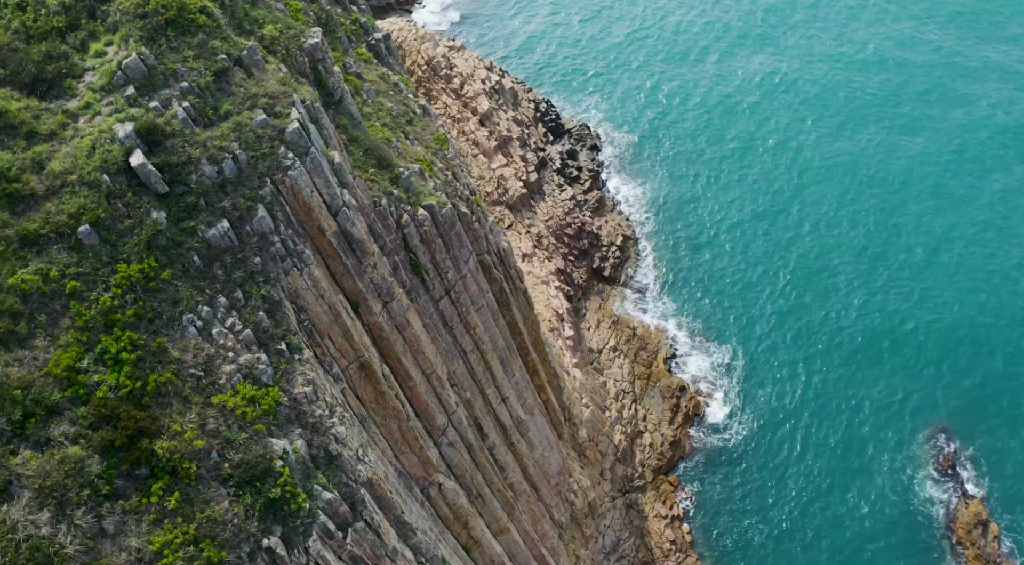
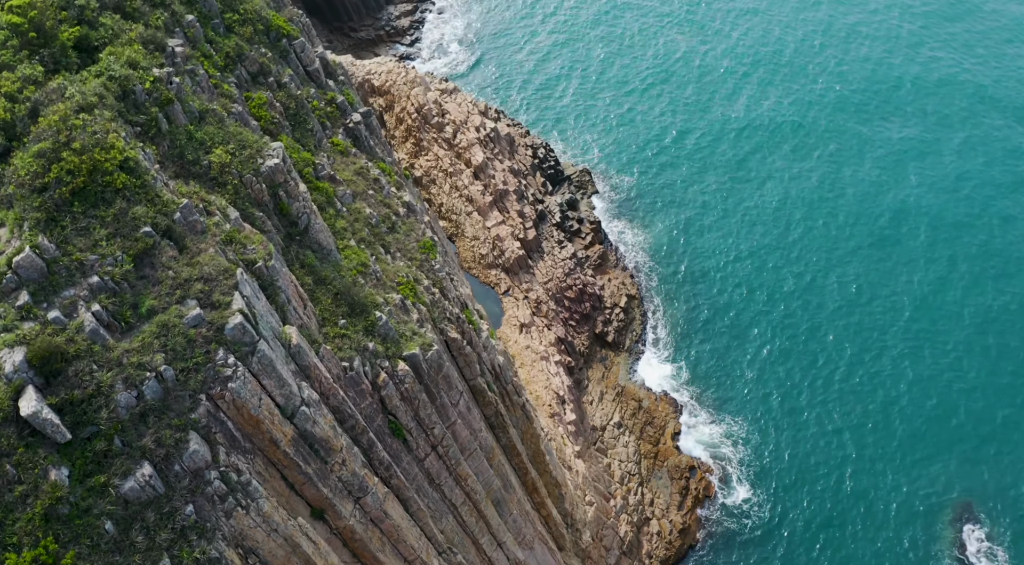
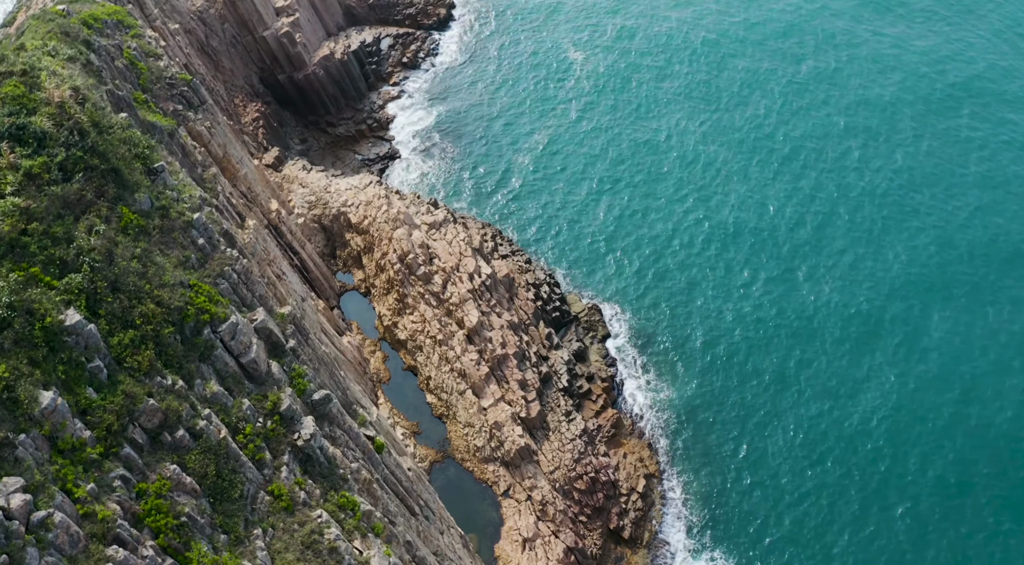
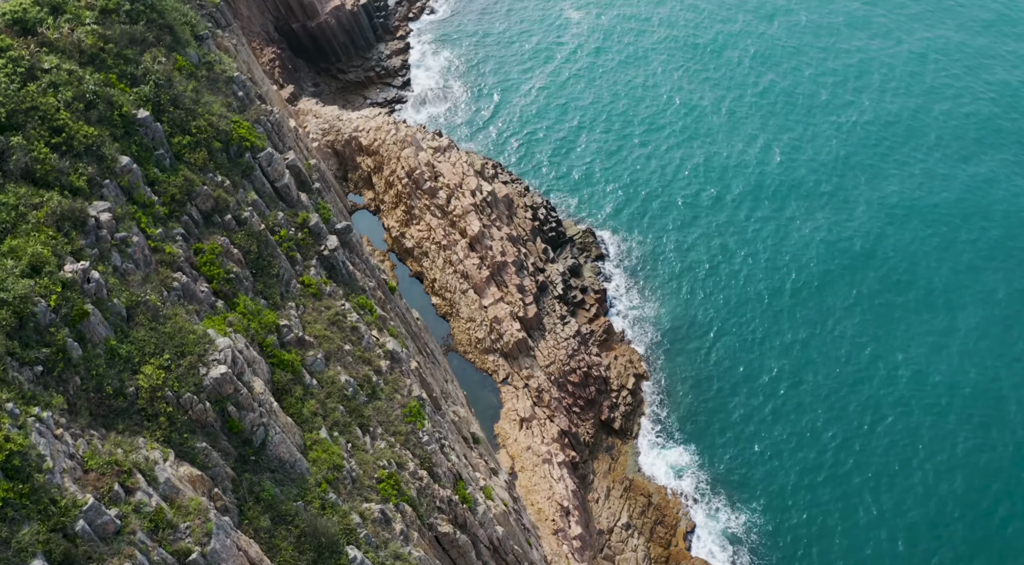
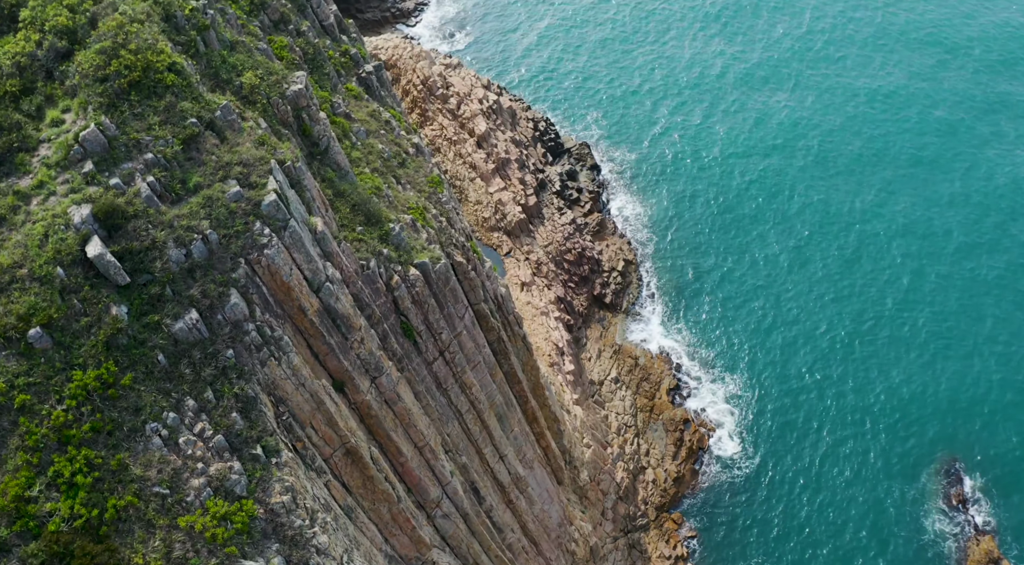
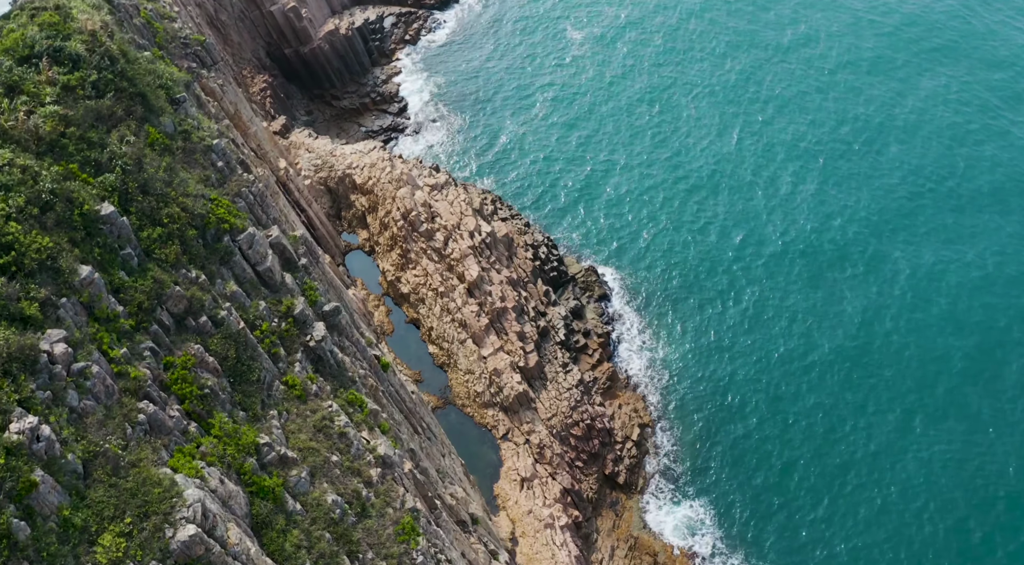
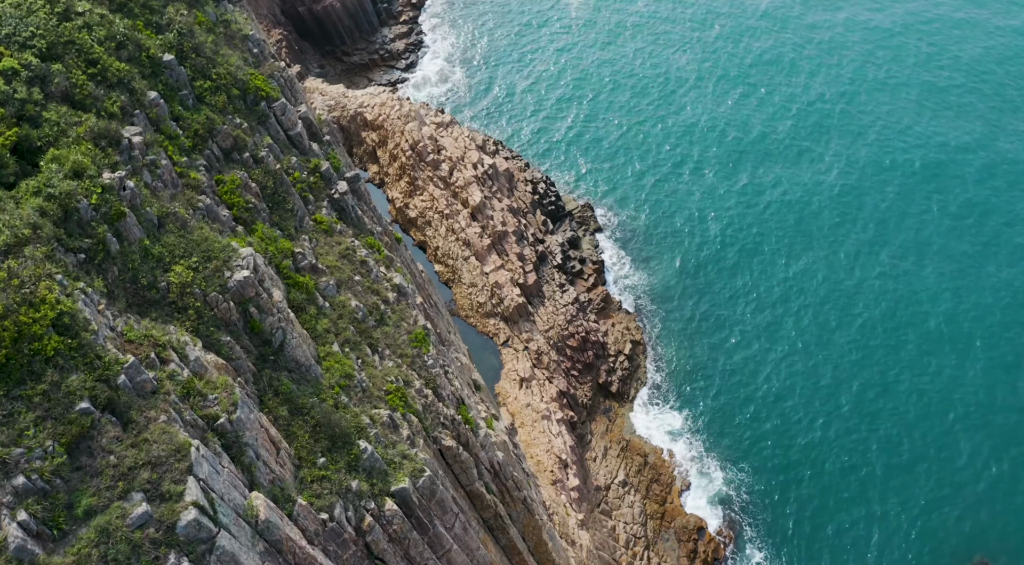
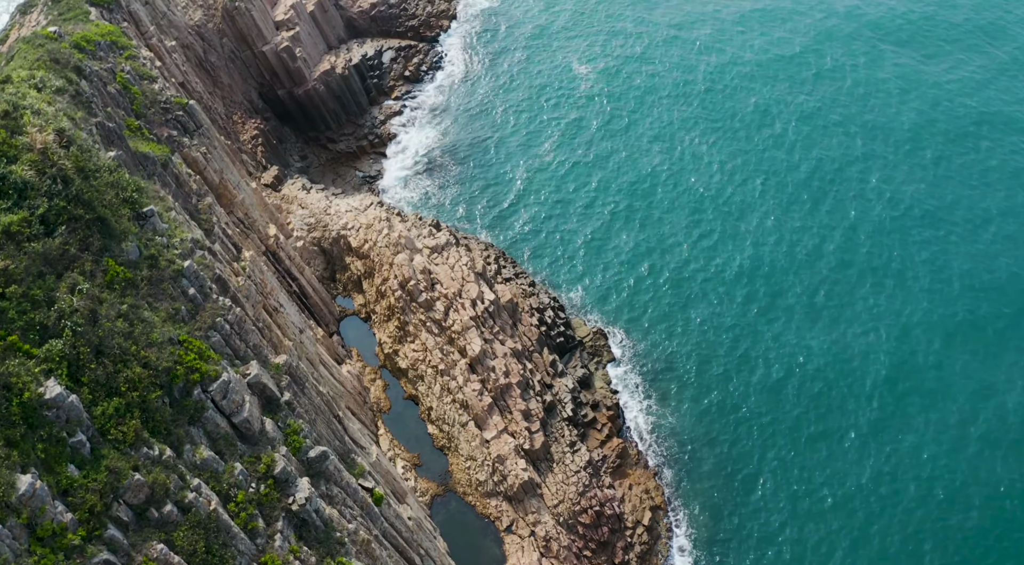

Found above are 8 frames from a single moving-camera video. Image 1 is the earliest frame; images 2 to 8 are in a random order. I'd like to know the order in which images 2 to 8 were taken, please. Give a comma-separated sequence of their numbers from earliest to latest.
5, 2, 7, 4, 6, 3, 8
